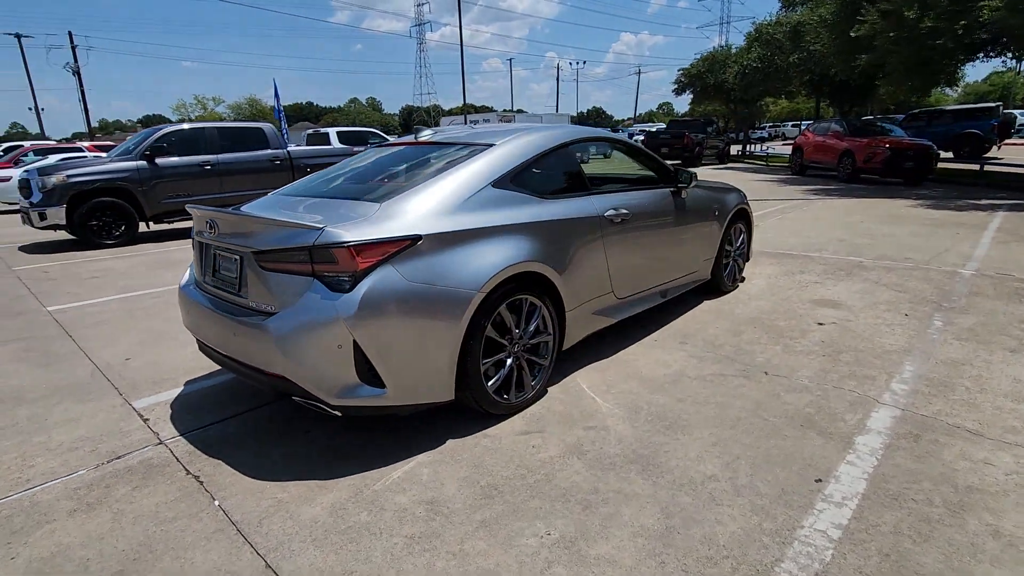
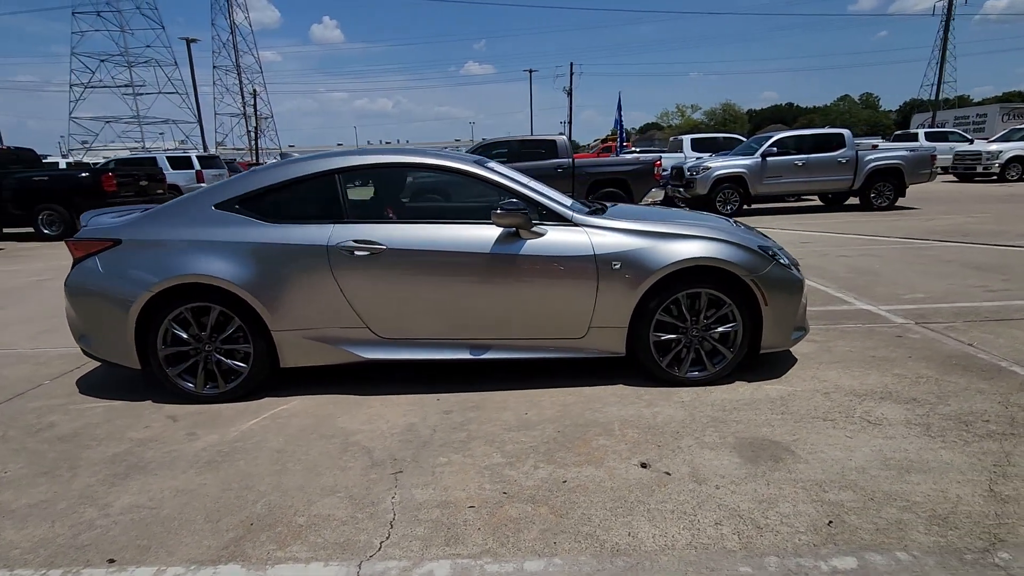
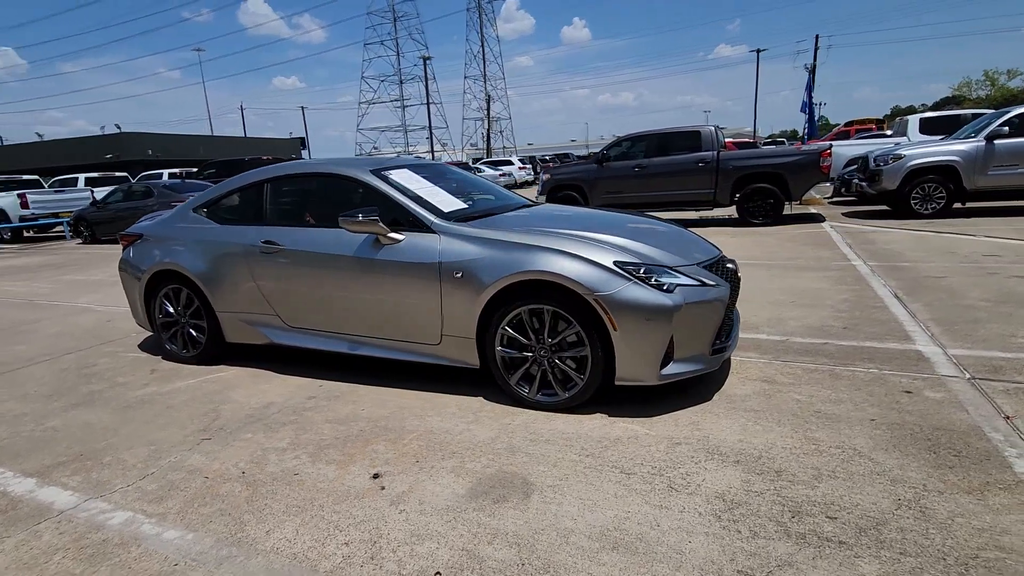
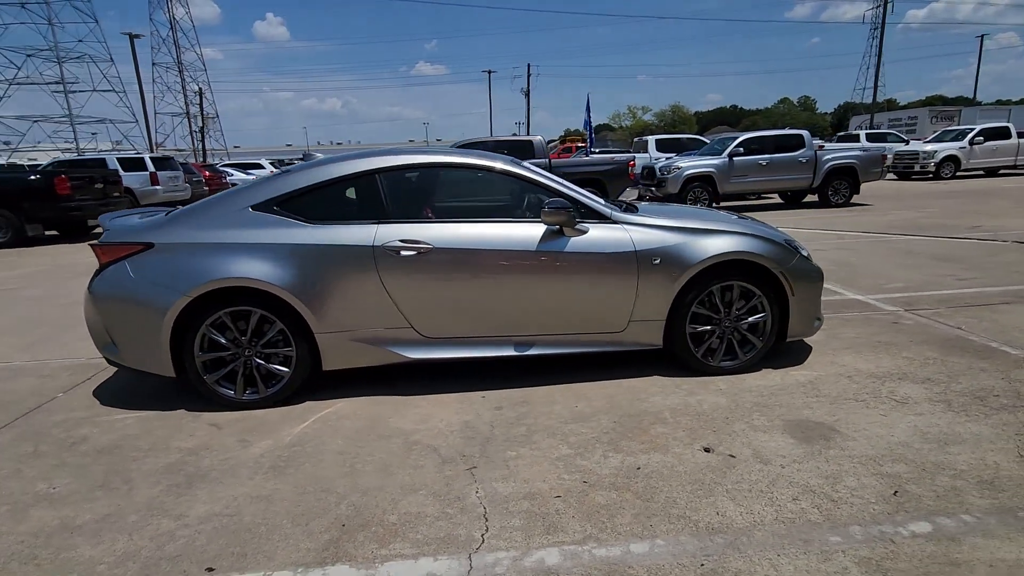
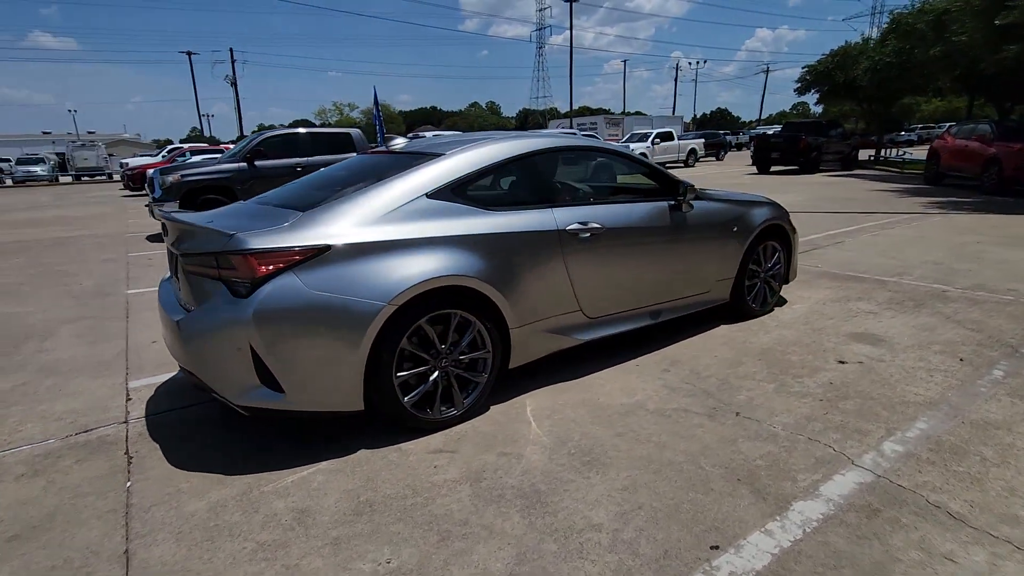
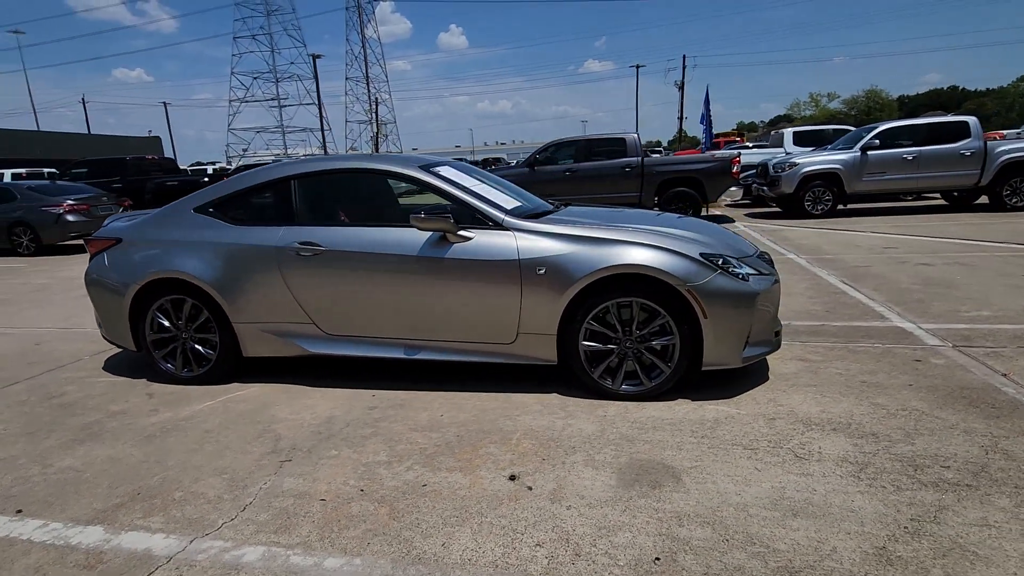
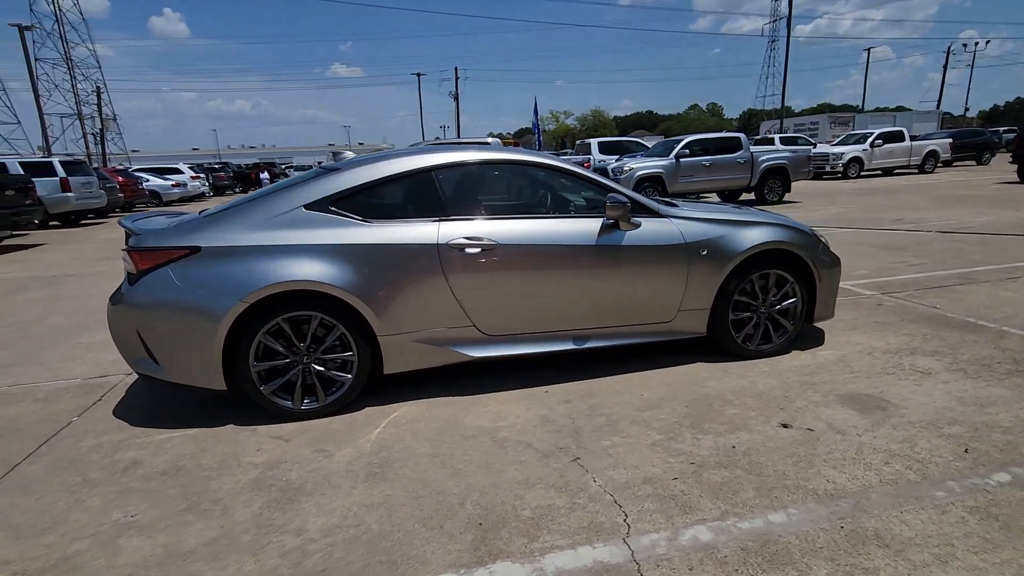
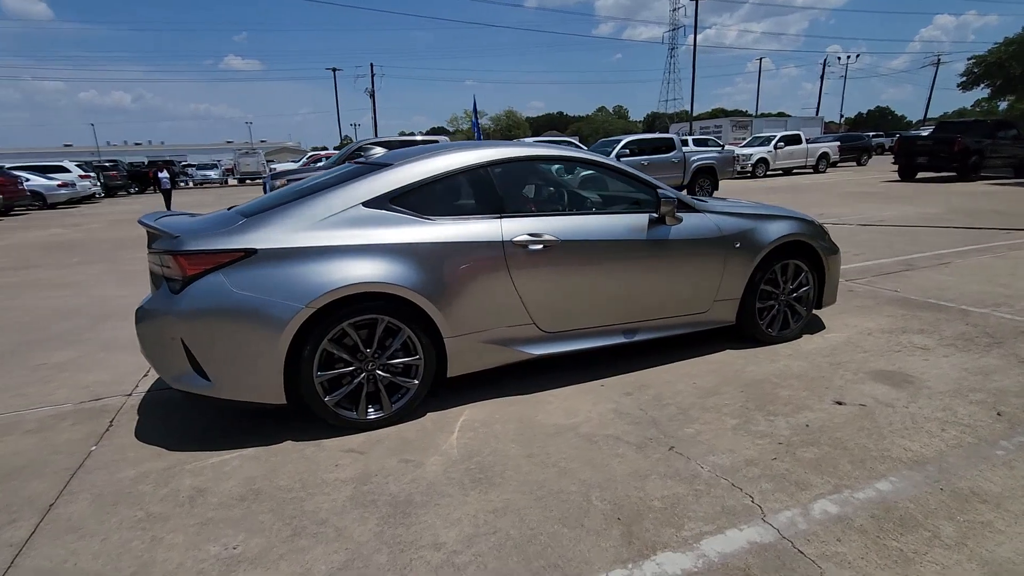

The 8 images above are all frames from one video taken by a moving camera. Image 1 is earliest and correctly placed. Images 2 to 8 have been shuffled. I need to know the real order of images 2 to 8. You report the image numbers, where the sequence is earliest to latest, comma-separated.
5, 8, 7, 4, 2, 6, 3
